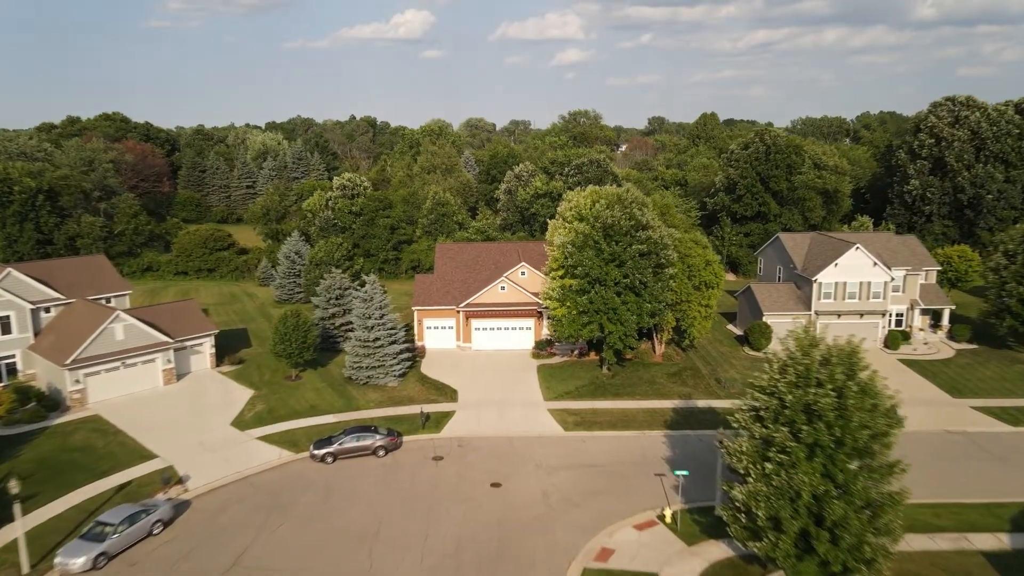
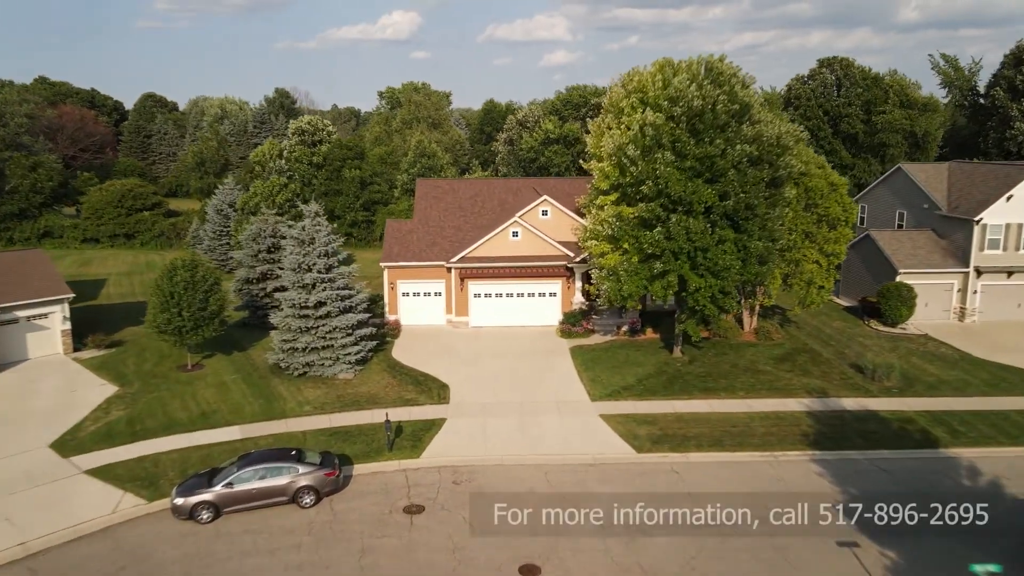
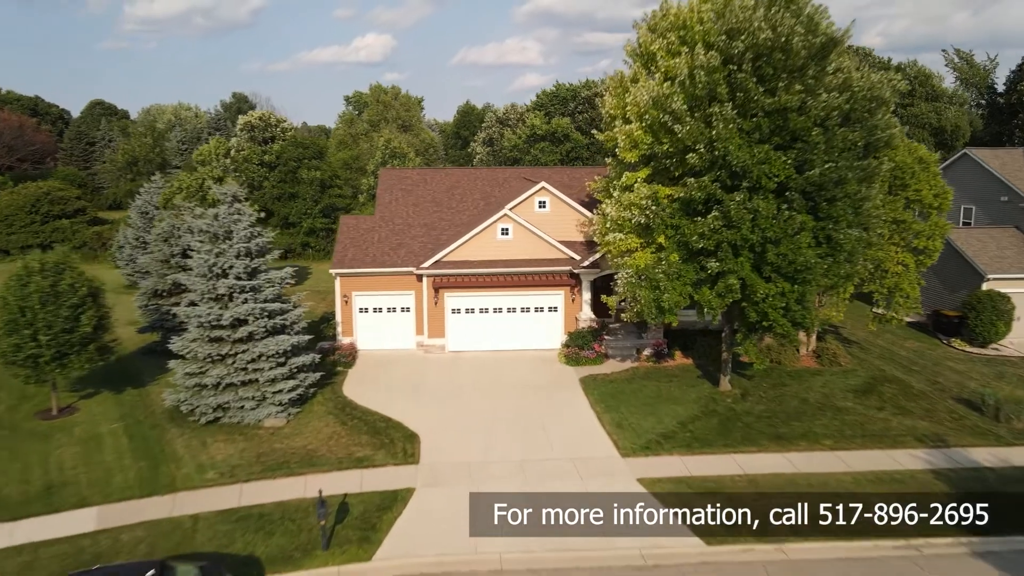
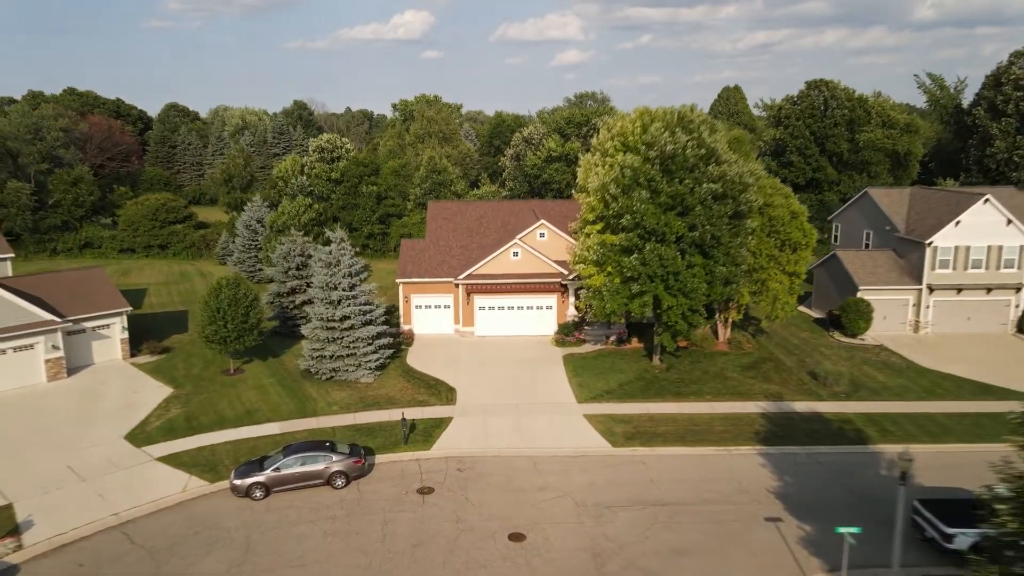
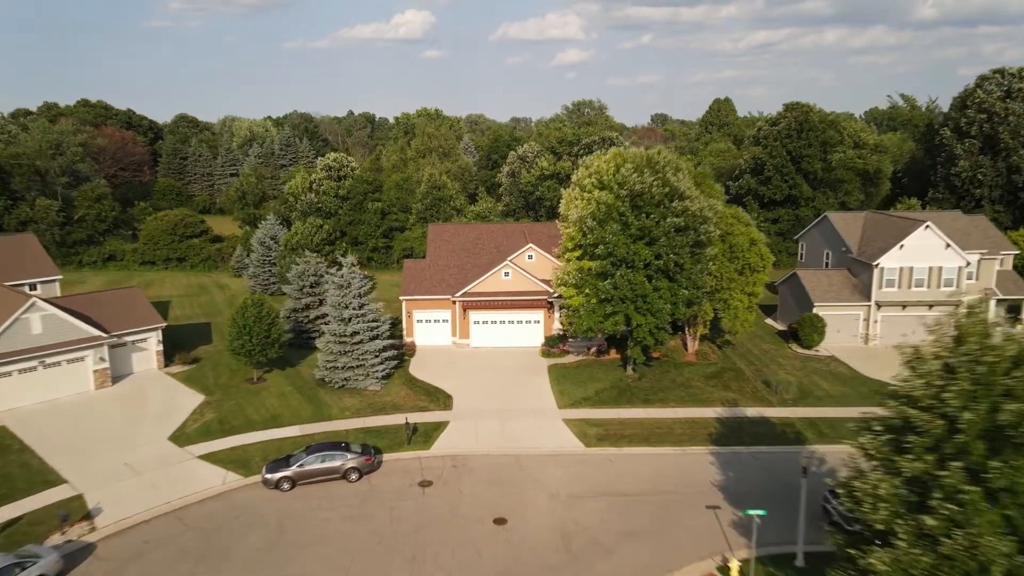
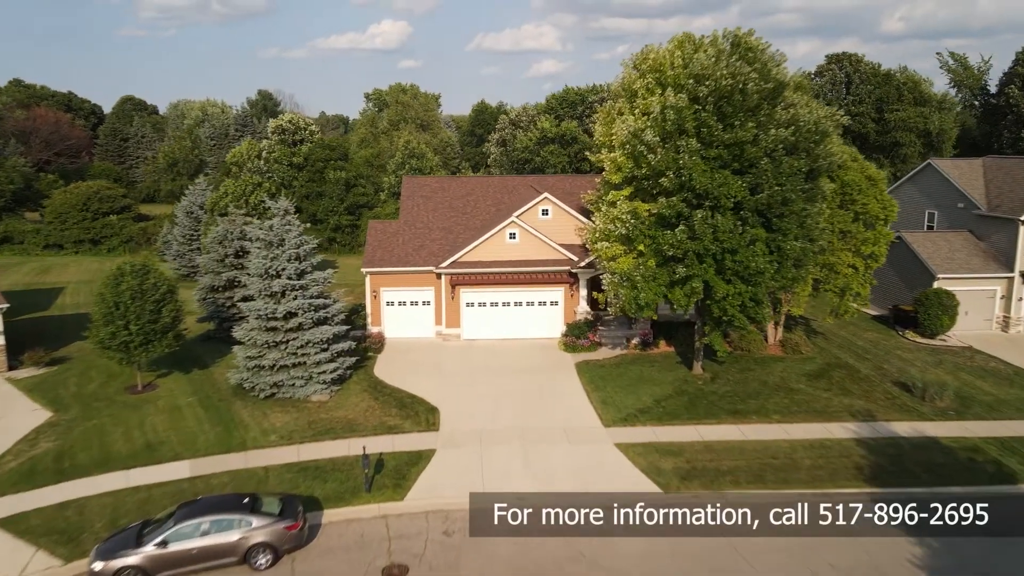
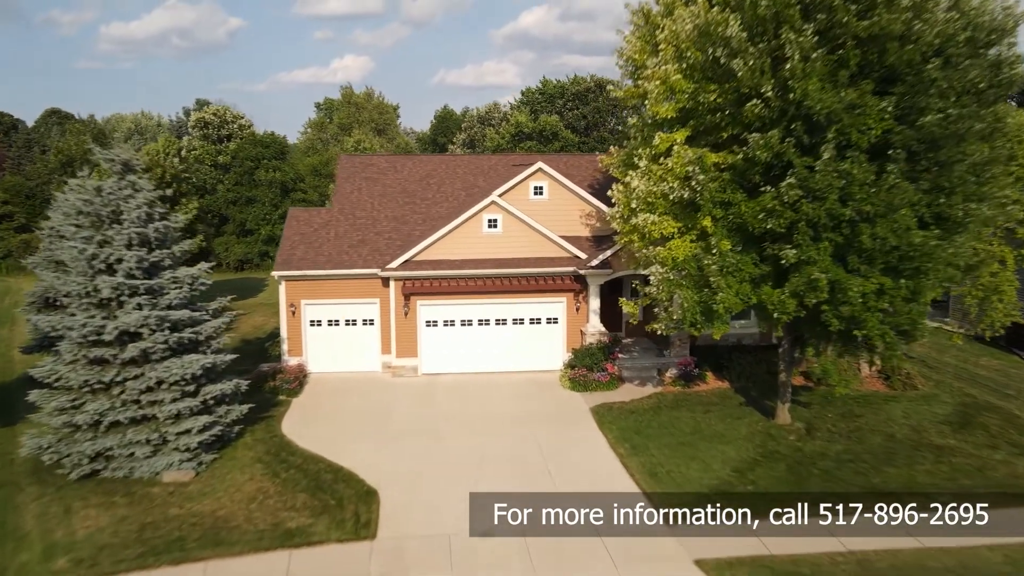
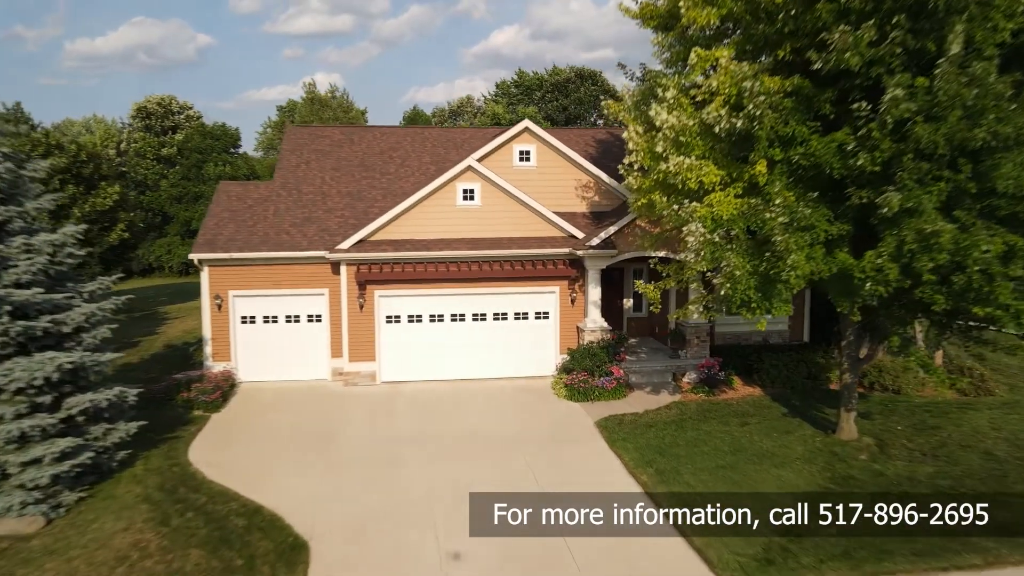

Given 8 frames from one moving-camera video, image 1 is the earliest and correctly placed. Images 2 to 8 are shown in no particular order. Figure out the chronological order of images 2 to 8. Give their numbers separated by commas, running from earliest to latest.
5, 4, 2, 6, 3, 7, 8
